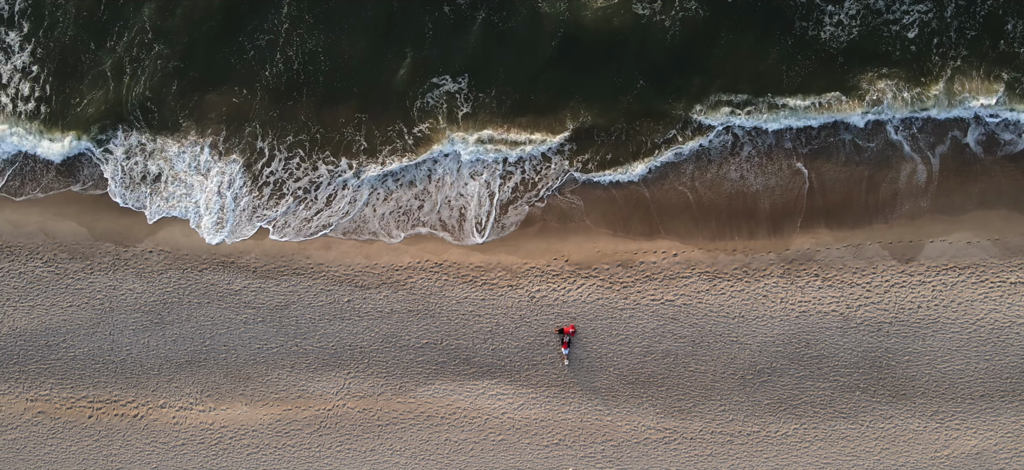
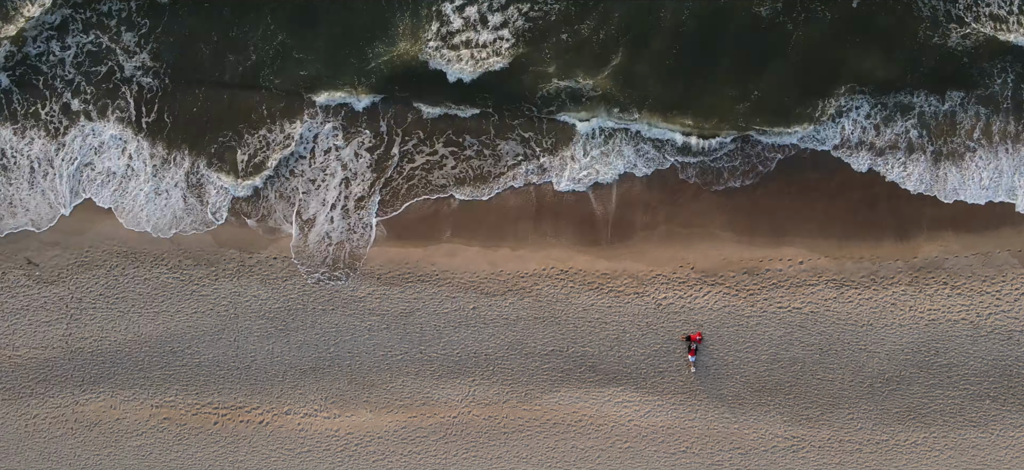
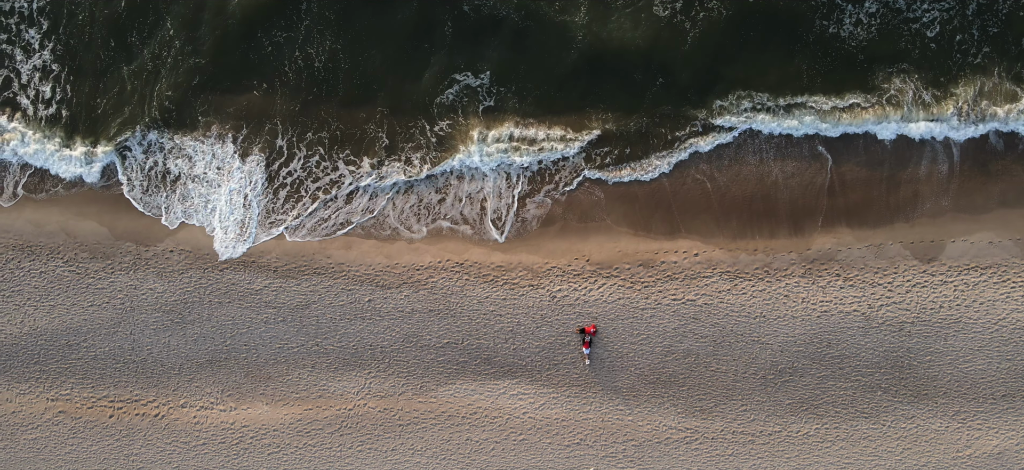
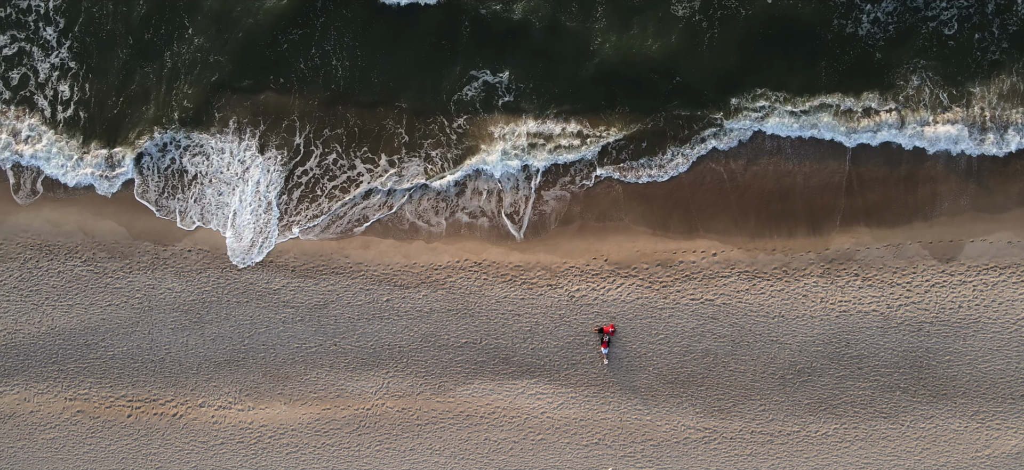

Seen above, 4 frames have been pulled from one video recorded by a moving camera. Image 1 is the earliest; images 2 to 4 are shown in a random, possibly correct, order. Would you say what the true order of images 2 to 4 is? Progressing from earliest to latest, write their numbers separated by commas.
3, 4, 2
